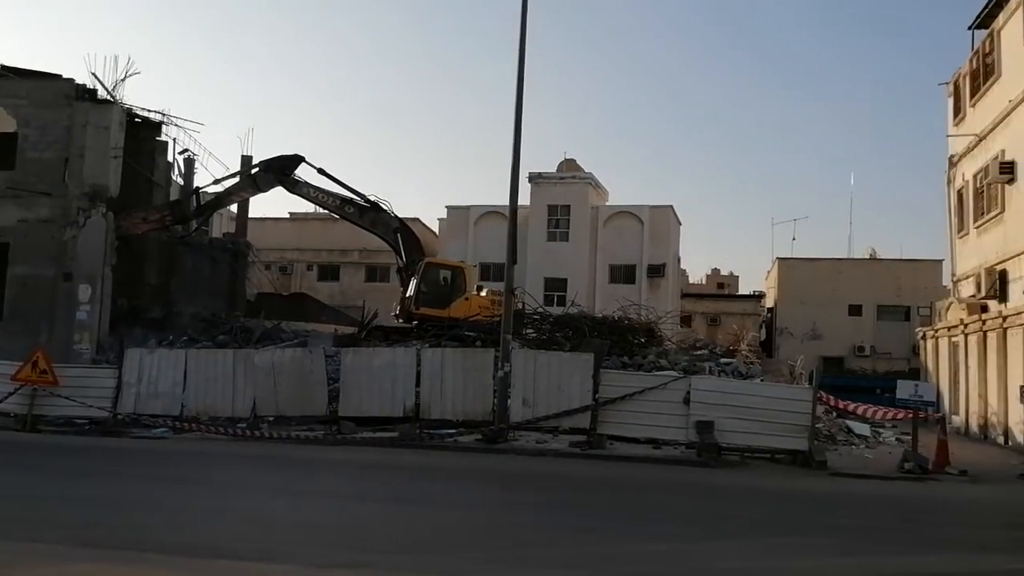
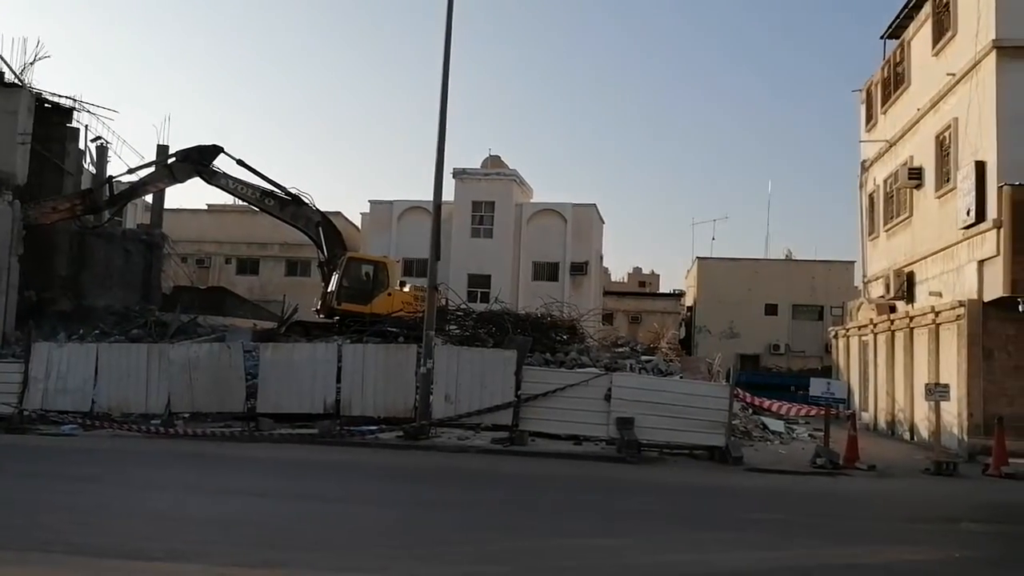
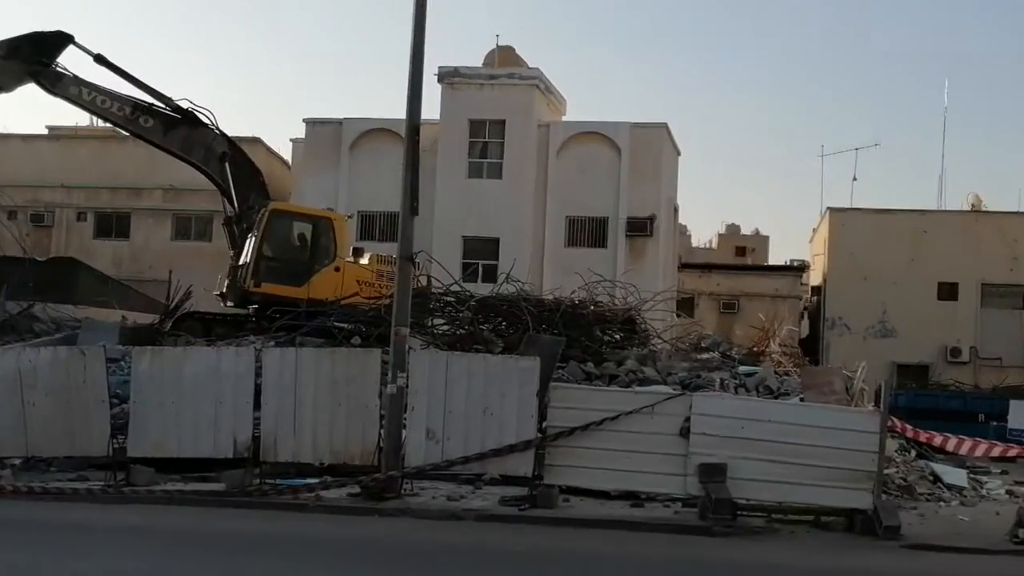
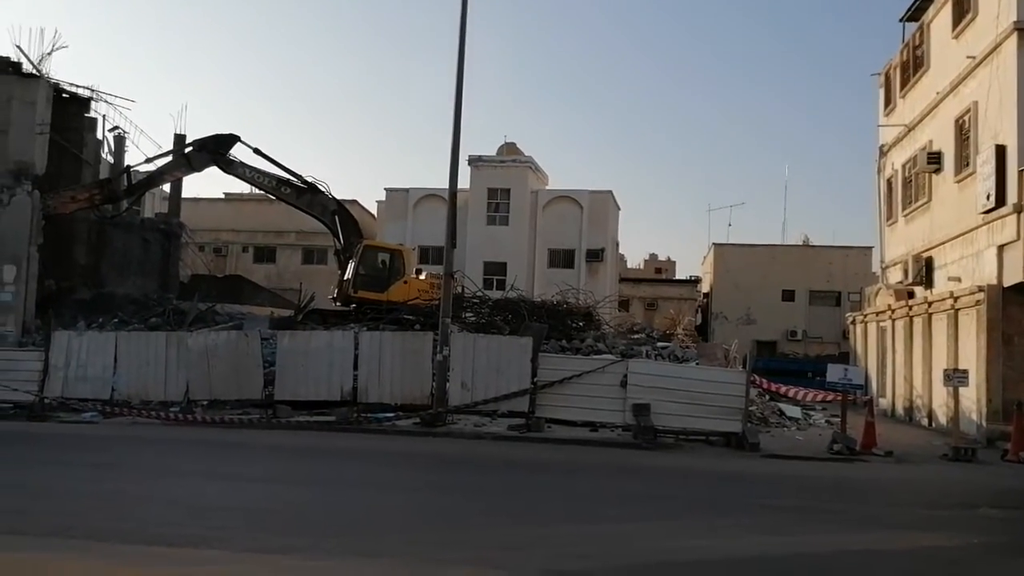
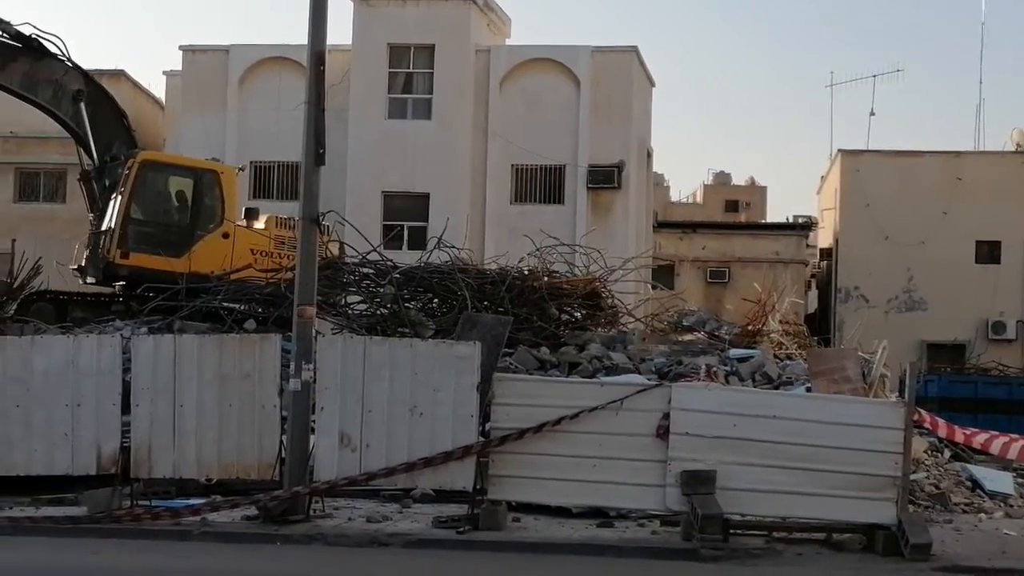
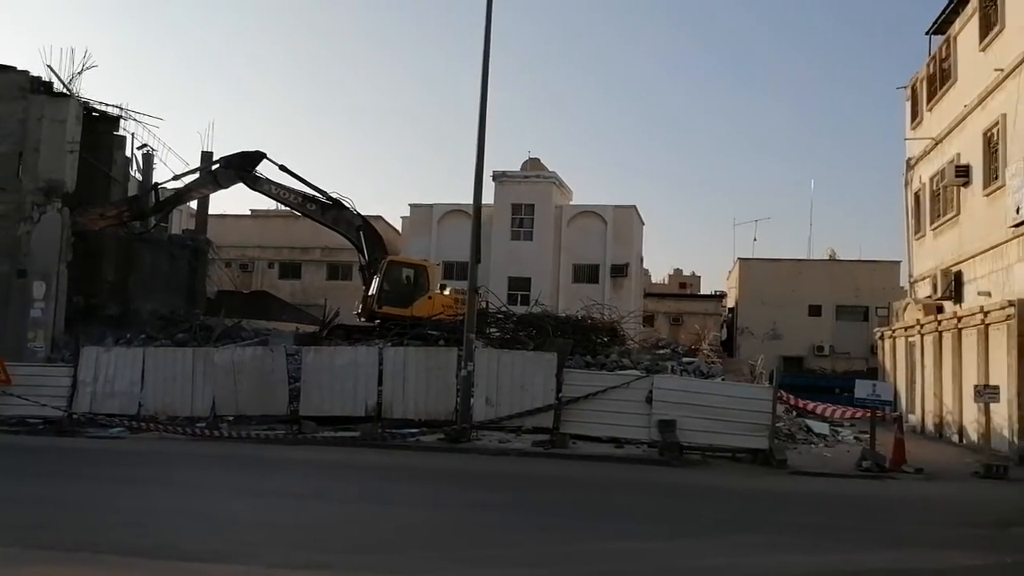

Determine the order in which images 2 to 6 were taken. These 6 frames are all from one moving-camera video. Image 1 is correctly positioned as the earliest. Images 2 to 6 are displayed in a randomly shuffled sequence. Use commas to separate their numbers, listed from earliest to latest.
6, 2, 4, 3, 5
